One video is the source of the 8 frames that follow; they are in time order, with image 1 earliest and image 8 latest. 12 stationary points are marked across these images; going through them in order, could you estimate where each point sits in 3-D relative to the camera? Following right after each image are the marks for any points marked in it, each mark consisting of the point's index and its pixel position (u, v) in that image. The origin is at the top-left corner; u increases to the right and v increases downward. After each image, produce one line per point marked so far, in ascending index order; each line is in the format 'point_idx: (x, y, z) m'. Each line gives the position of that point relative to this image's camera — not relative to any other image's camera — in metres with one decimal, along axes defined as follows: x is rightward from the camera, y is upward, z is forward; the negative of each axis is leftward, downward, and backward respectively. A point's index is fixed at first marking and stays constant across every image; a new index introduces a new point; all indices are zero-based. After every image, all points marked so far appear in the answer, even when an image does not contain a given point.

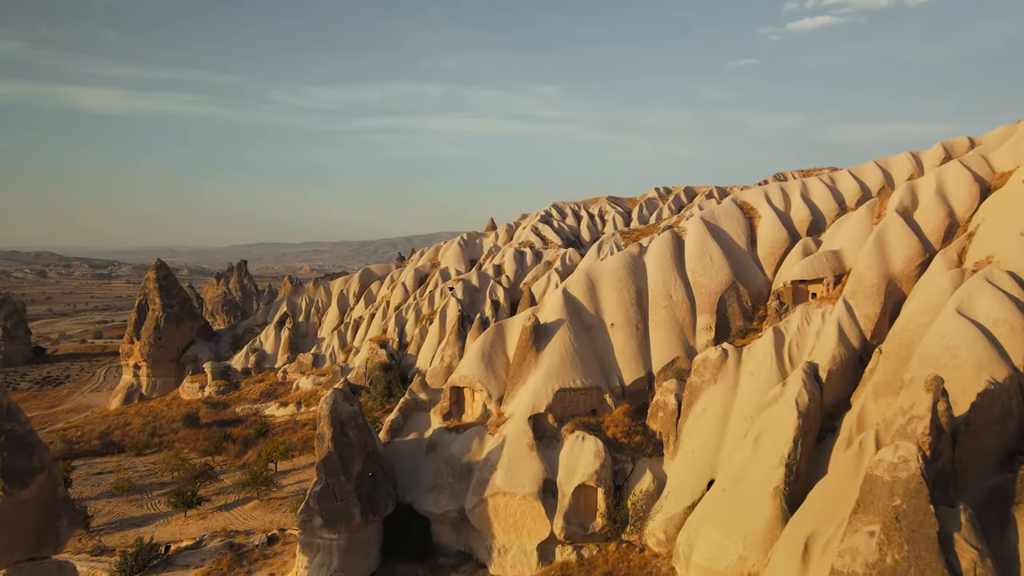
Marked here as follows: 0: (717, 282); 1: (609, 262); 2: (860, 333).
0: (+9.8, +0.3, +19.0) m
1: (+4.9, +1.3, +19.7) m
2: (+13.3, -1.7, +15.2) m
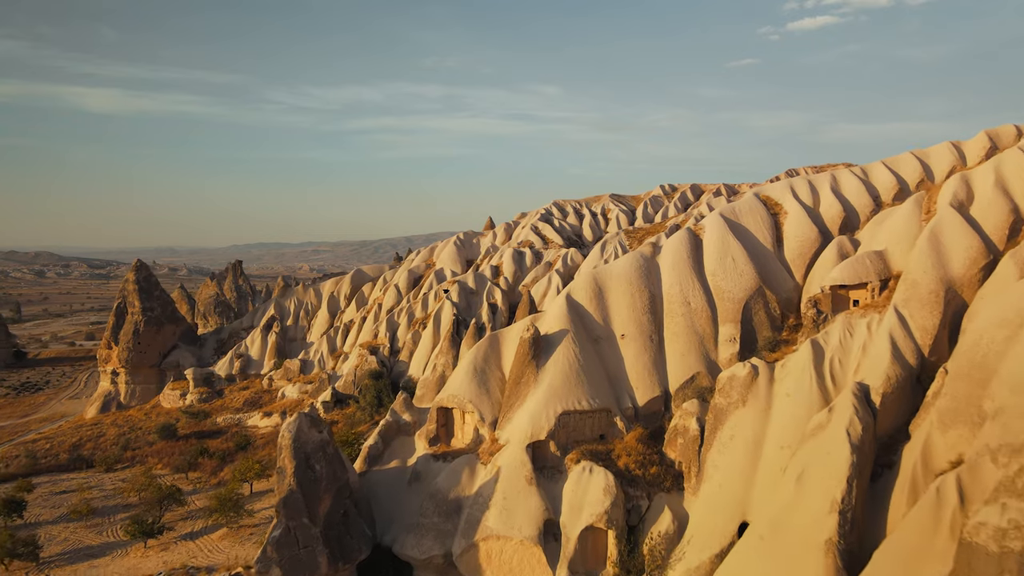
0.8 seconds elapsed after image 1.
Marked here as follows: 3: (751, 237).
0: (+9.7, 0.0, +16.7) m
1: (+4.7, +1.0, +17.5) m
2: (+13.2, -2.0, +12.9) m
3: (+11.1, +2.3, +18.4) m
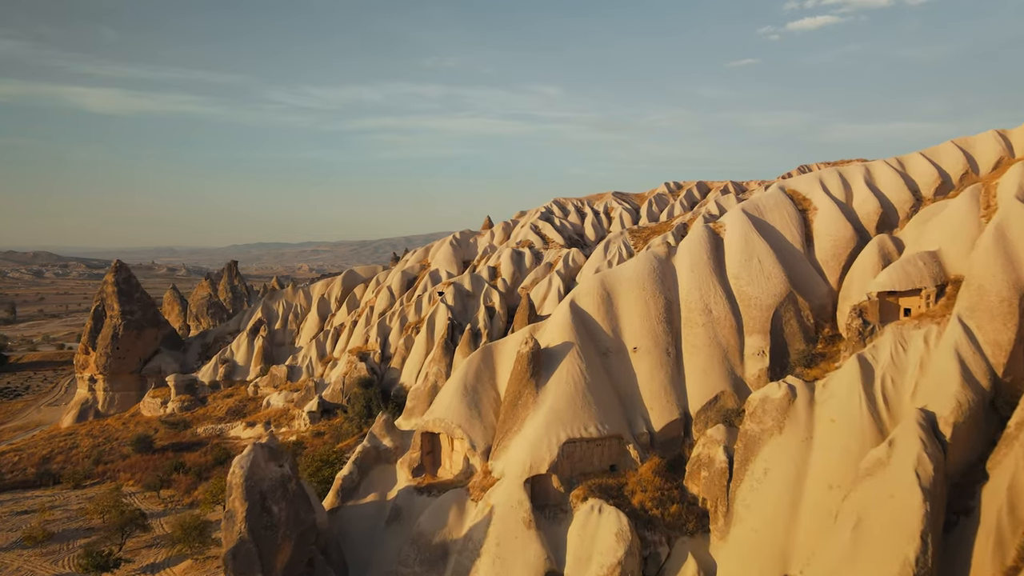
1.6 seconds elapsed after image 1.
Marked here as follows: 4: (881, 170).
0: (+9.5, -0.2, +14.7) m
1: (+4.6, +0.8, +15.4) m
2: (+13.0, -2.2, +10.8) m
3: (+11.0, +2.1, +16.3) m
4: (+16.8, +5.4, +18.0) m
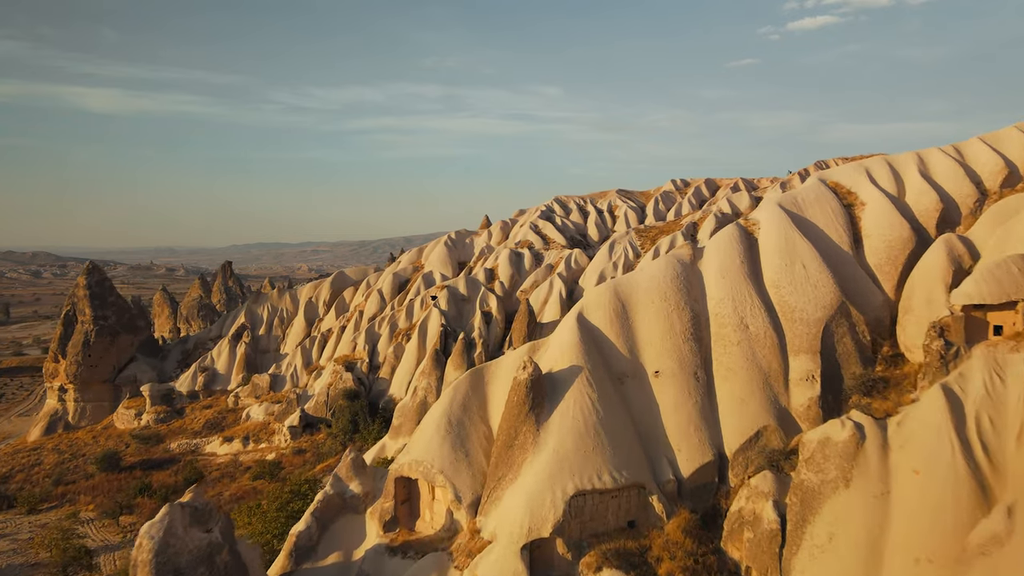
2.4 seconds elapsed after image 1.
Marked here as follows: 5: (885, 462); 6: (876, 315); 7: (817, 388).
0: (+9.4, -0.5, +12.2) m
1: (+4.4, +0.5, +12.9) m
2: (+12.9, -2.5, +8.3) m
3: (+10.9, +1.8, +13.8) m
4: (+16.7, +5.1, +15.5) m
5: (+8.7, -4.0, +9.2) m
6: (+11.6, -0.9, +12.6) m
7: (+8.7, -2.9, +11.3) m
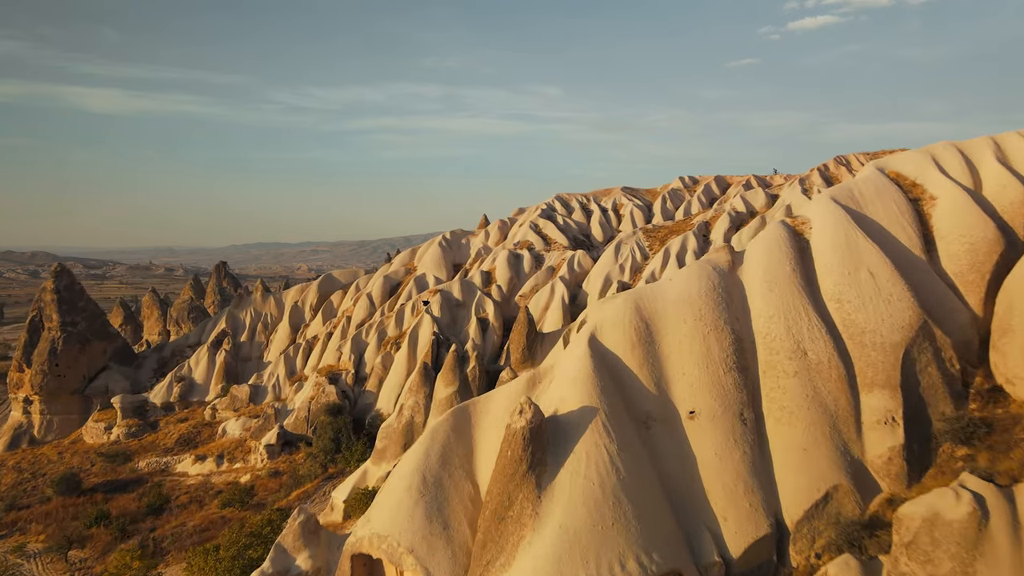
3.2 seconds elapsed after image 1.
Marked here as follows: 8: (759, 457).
0: (+9.2, -0.9, +9.6) m
1: (+4.3, +0.1, +10.3) m
2: (+12.7, -2.9, +5.8) m
3: (+10.7, +1.4, +11.3) m
4: (+16.5, +4.7, +13.0) m
5: (+8.5, -4.4, +6.6) m
6: (+11.5, -1.2, +10.0) m
7: (+8.6, -3.2, +8.7) m
8: (+5.4, -3.7, +8.8) m
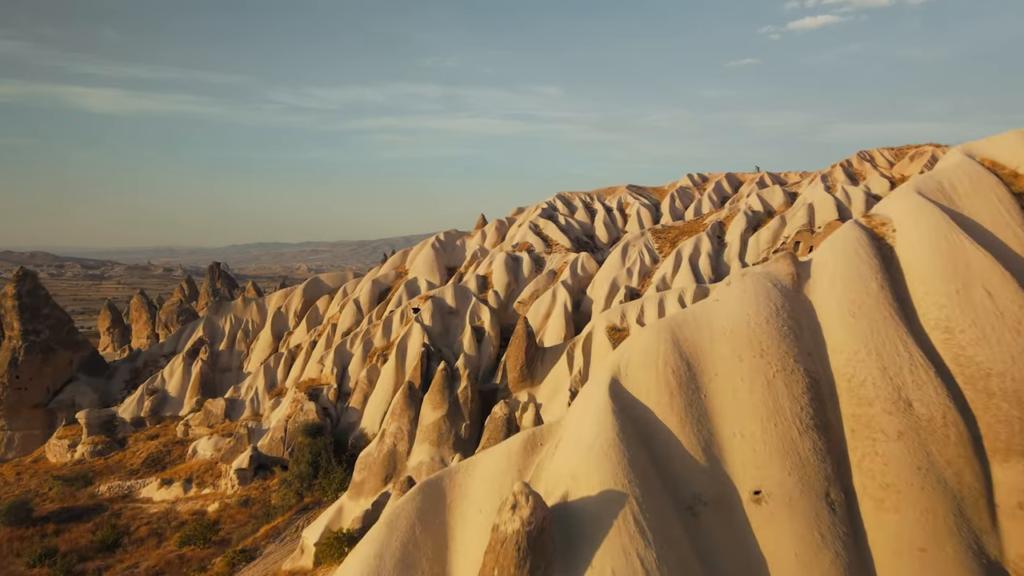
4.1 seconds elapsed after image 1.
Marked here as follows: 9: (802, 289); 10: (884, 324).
0: (+9.1, -1.3, +7.0) m
1: (+4.1, -0.3, +7.7) m
2: (+12.6, -3.3, +3.1) m
3: (+10.6, +1.0, +8.6) m
4: (+16.4, +4.3, +10.3) m
5: (+8.4, -4.9, +4.0) m
6: (+11.3, -1.7, +7.4) m
7: (+8.4, -3.7, +6.1) m
8: (+5.3, -4.2, +6.1) m
9: (+5.9, +0.1, +8.3) m
10: (+6.9, -0.7, +7.3) m
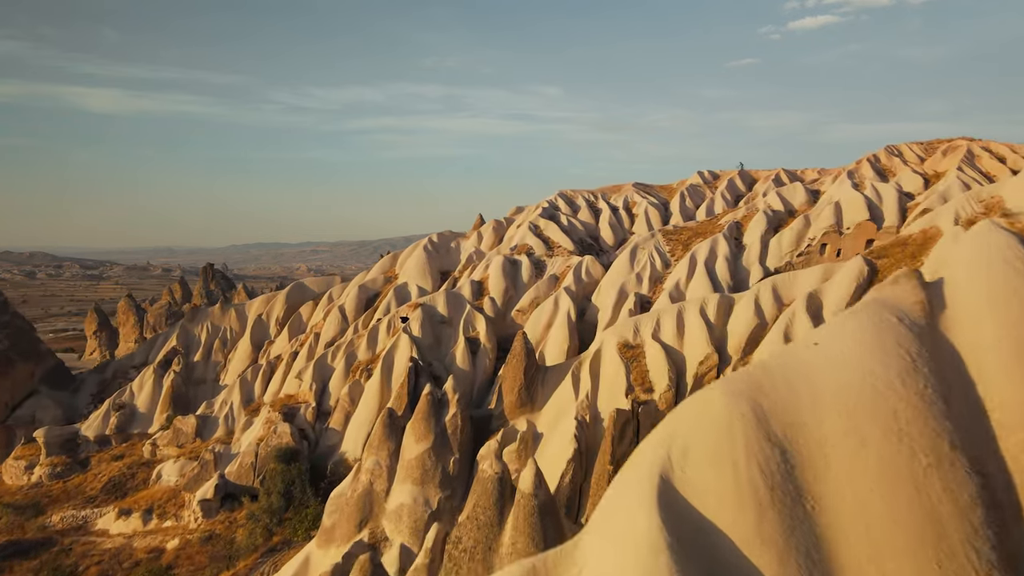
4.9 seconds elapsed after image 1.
0: (+8.9, -1.8, +4.3) m
1: (+4.0, -0.8, +5.0) m
2: (+12.4, -3.8, +0.5) m
3: (+10.4, +0.5, +6.0) m
4: (+16.2, +3.8, +7.7) m
5: (+8.2, -5.3, +1.4) m
6: (+11.2, -2.2, +4.7) m
7: (+8.3, -4.2, +3.5) m
8: (+5.1, -4.7, +3.5) m
9: (+5.8, -0.4, +5.7) m
10: (+6.7, -1.1, +4.7) m
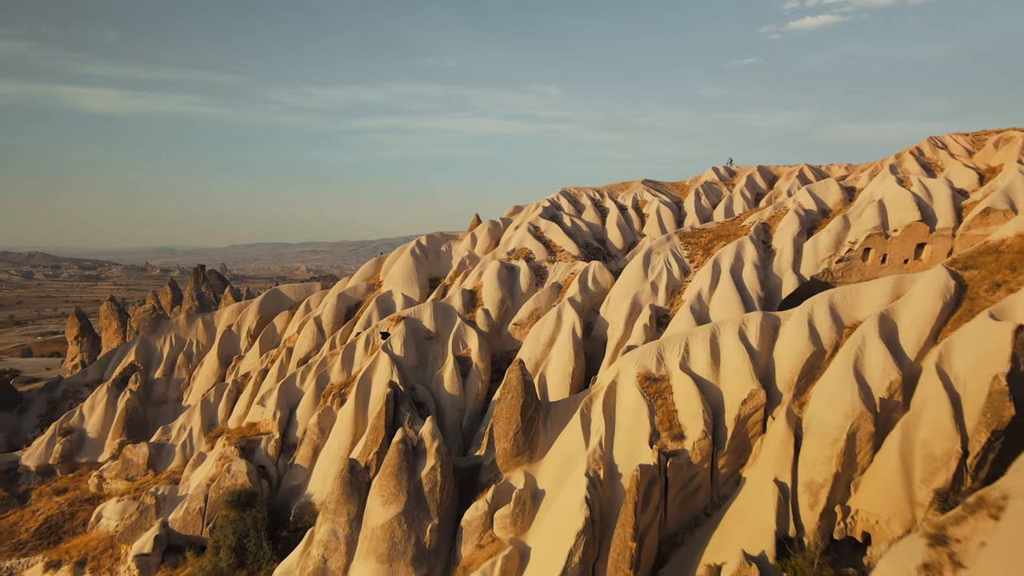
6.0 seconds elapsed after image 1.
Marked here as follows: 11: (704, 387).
0: (+8.7, -2.4, +0.8) m
1: (+3.8, -1.4, +1.6) m
2: (+12.2, -4.4, -3.0) m
3: (+10.2, -0.1, +2.5) m
4: (+16.0, +3.1, +4.2) m
5: (+8.0, -6.0, -2.1) m
6: (+11.0, -2.8, +1.3) m
7: (+8.1, -4.8, 0.0) m
8: (+4.9, -5.3, 0.0) m
9: (+5.6, -1.0, +2.2) m
10: (+6.5, -1.8, +1.2) m
11: (+6.8, -3.5, +13.9) m
